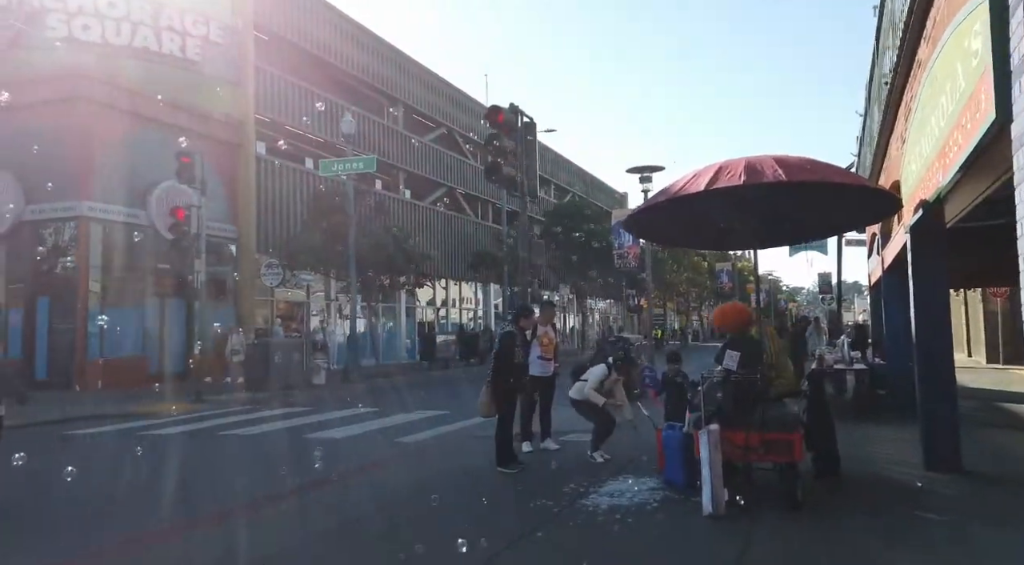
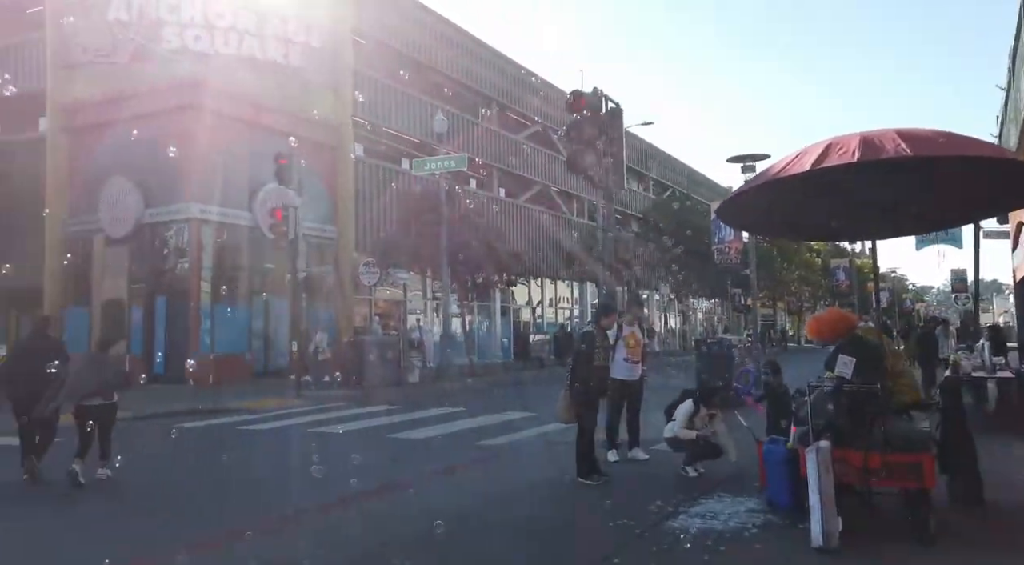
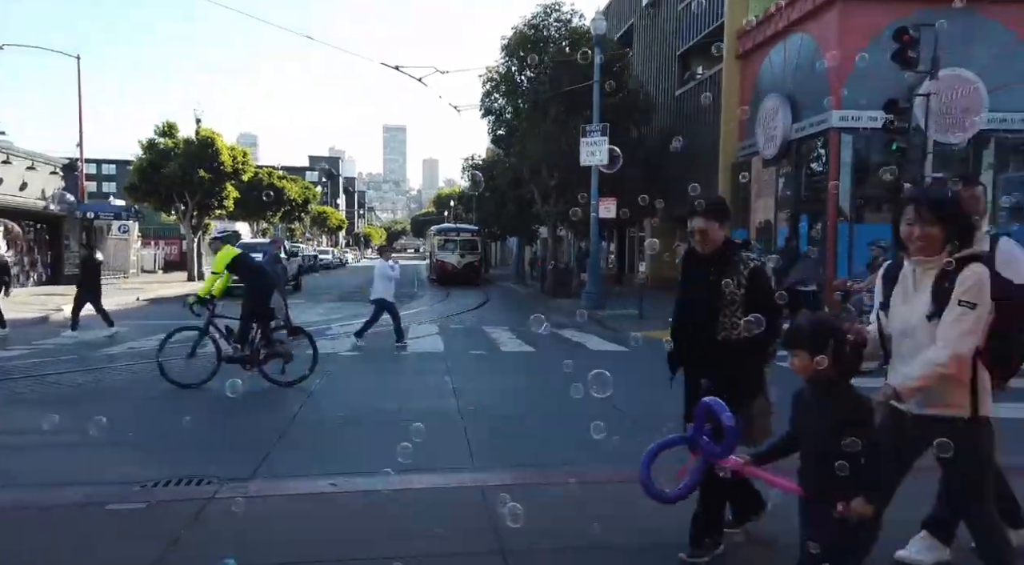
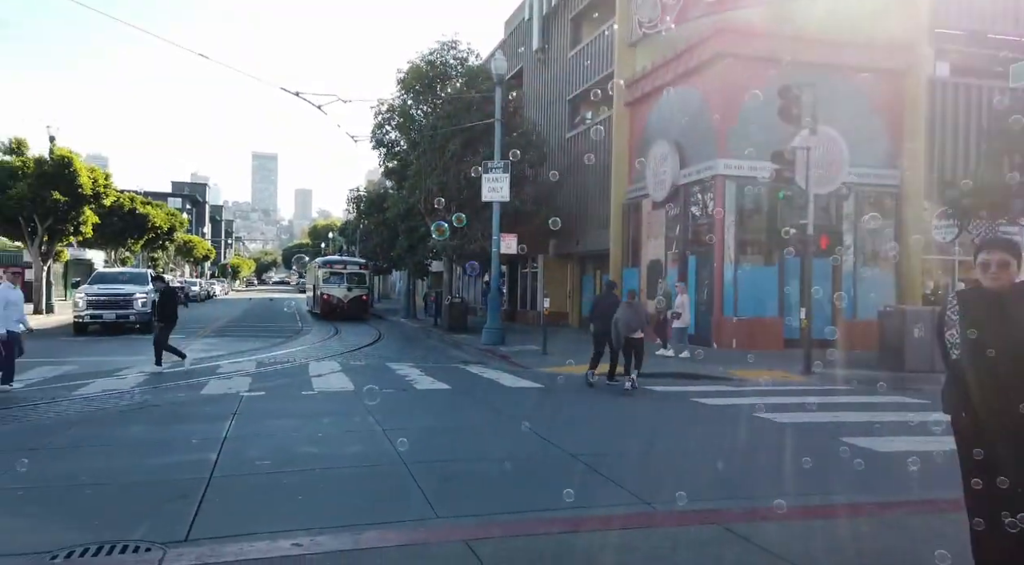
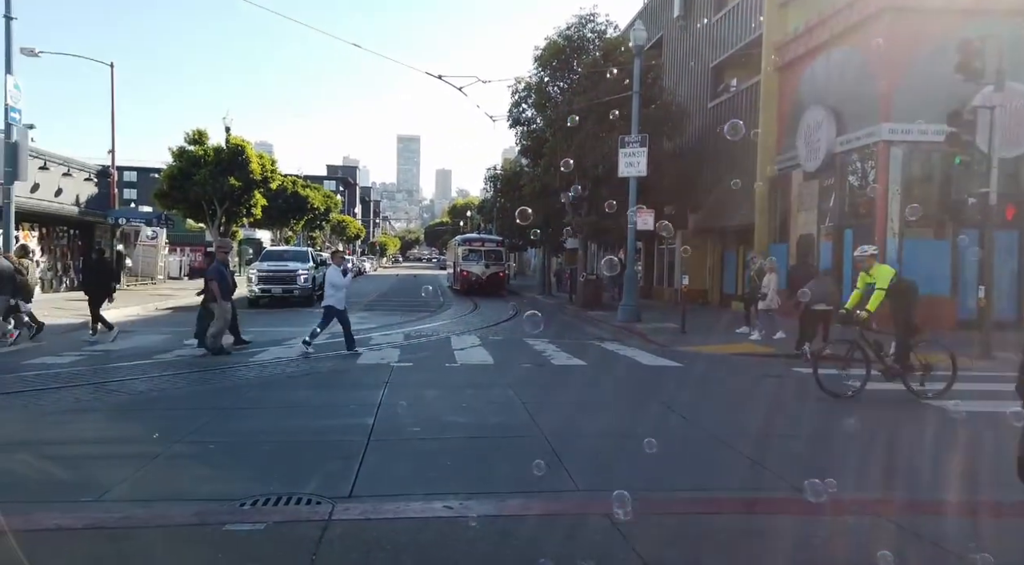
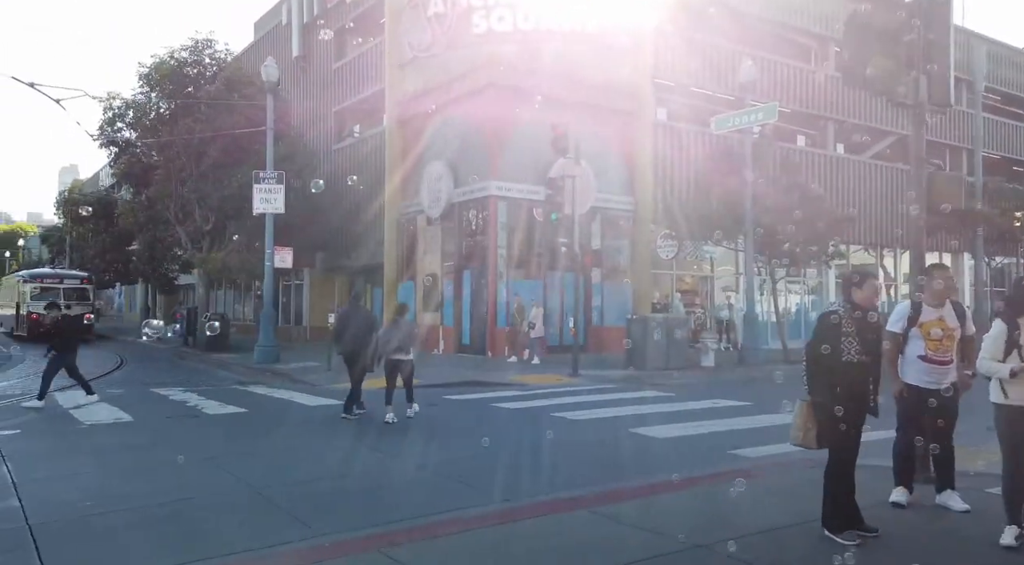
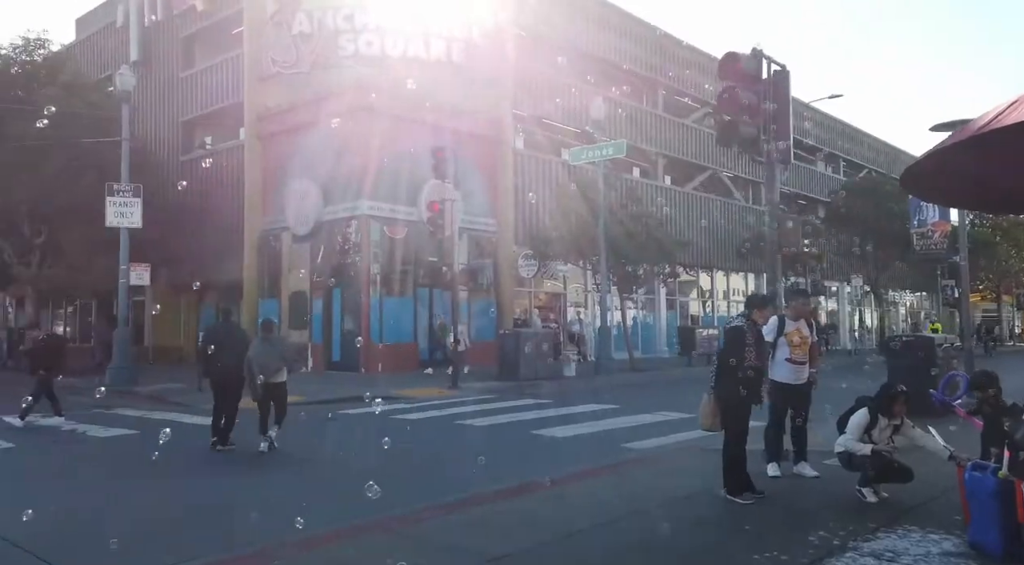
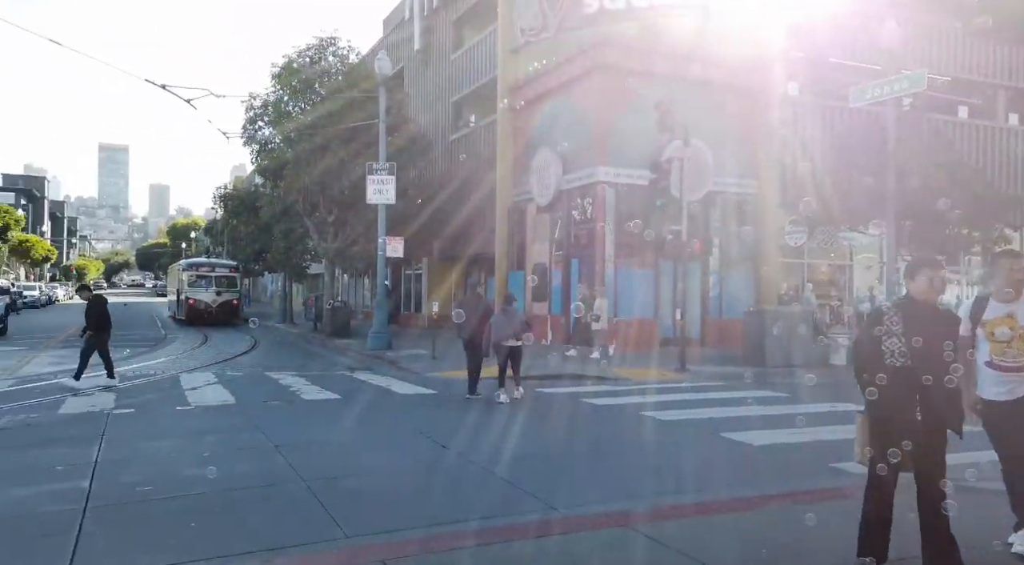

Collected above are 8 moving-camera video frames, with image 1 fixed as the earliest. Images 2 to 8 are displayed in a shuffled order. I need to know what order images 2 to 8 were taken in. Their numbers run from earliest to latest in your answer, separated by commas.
2, 7, 6, 8, 4, 5, 3
